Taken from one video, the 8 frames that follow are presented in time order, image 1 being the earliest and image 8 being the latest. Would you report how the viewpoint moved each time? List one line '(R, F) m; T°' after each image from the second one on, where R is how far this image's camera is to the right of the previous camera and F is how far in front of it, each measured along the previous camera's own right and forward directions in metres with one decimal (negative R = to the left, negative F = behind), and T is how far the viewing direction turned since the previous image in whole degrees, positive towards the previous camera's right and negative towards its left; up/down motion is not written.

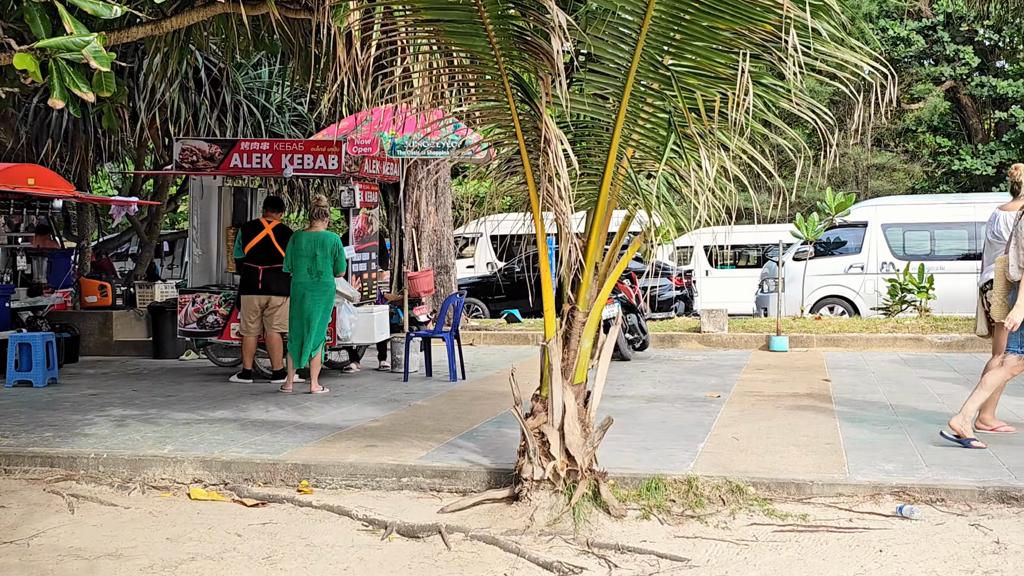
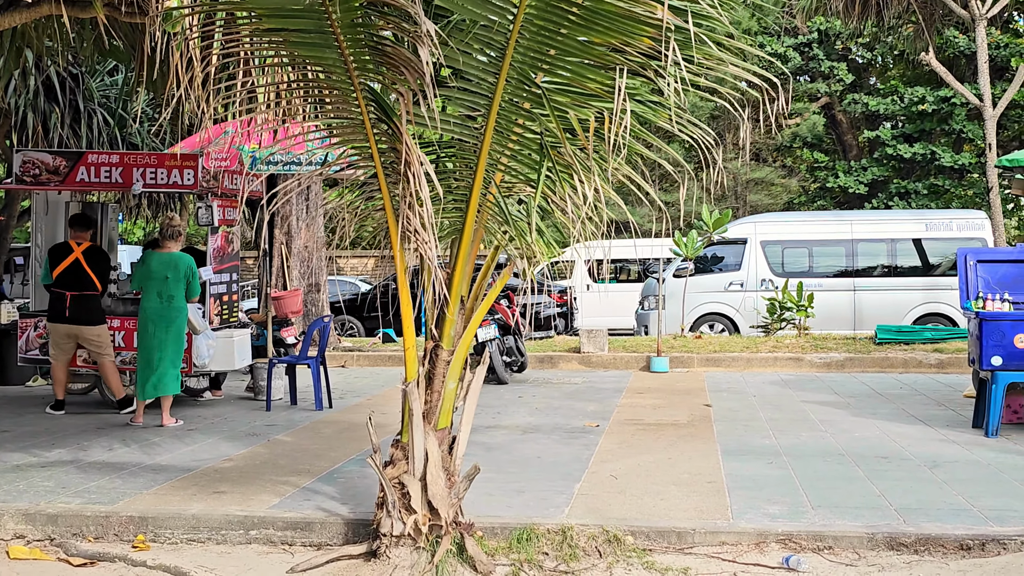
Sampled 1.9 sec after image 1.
(+0.1, +0.5) m; +5°
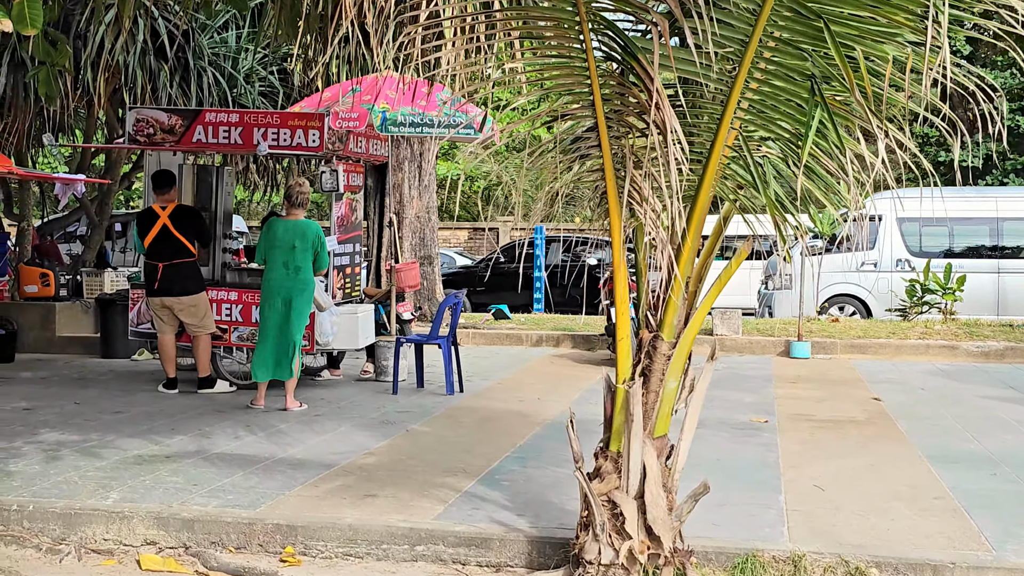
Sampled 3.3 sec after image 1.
(-0.6, +0.9) m; -3°
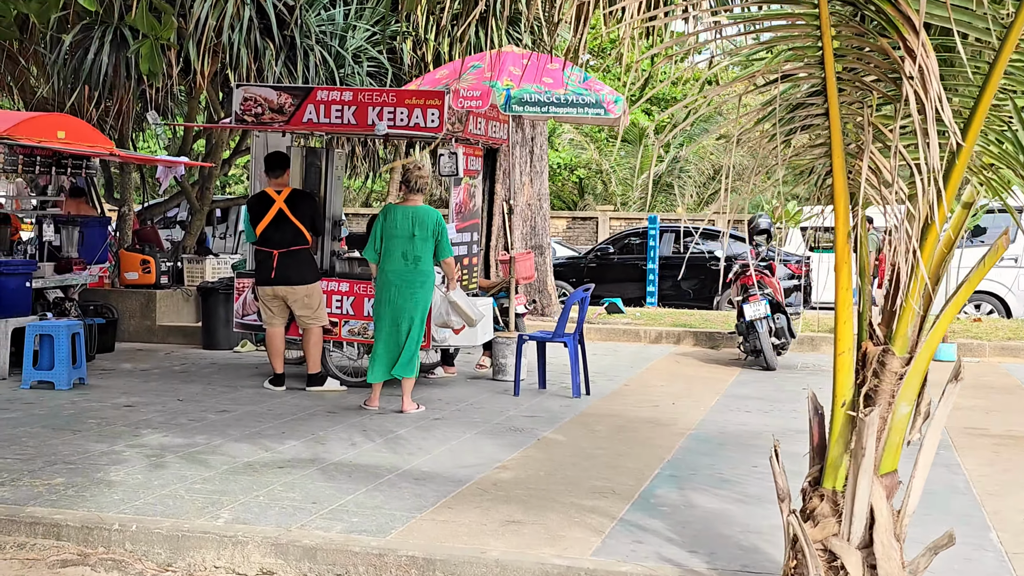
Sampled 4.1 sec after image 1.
(-0.3, +0.7) m; -4°
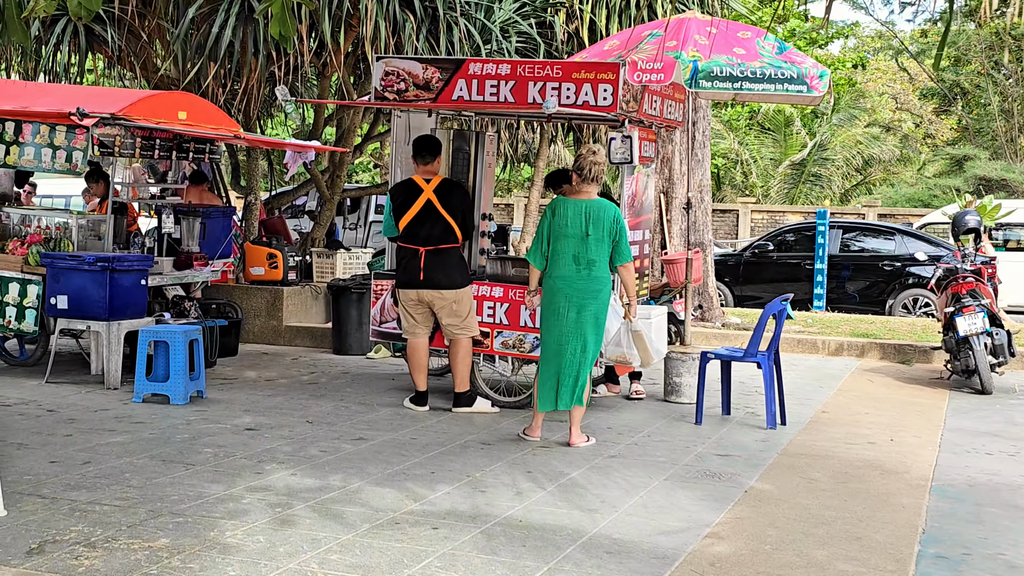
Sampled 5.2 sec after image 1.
(-0.4, +1.3) m; -6°
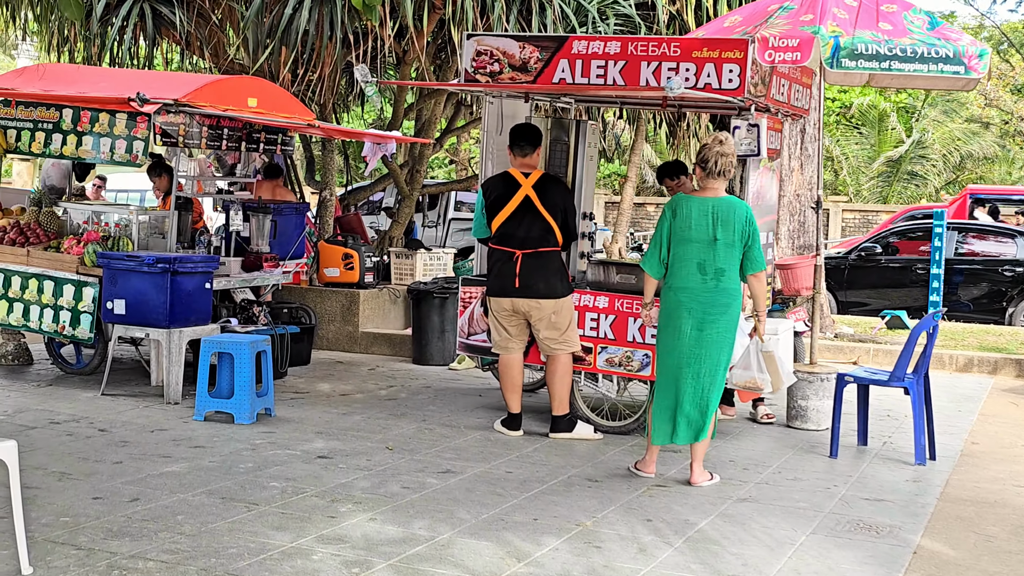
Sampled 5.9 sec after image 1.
(-0.2, +0.9) m; -3°
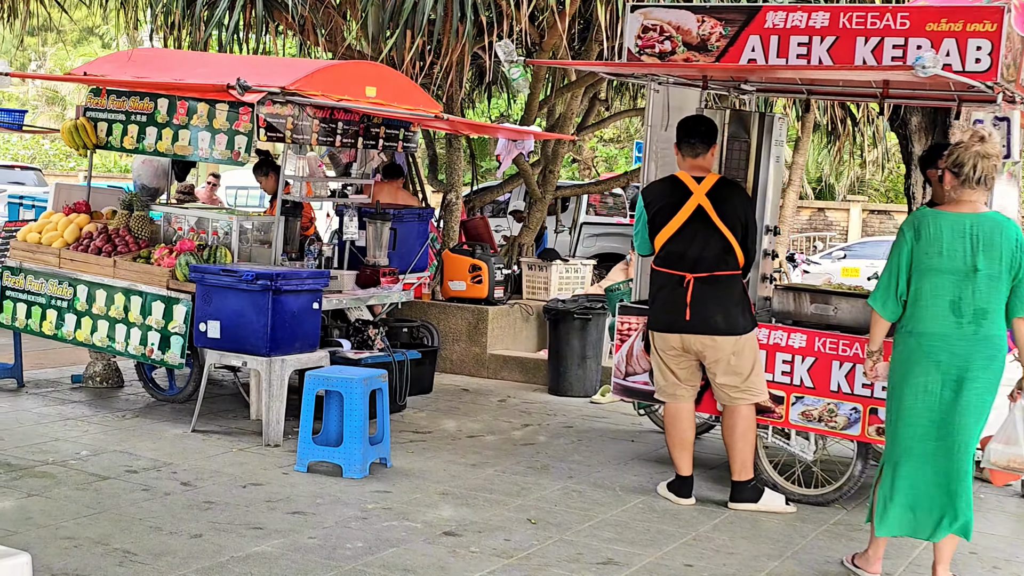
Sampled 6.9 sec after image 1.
(-0.2, +1.2) m; -5°
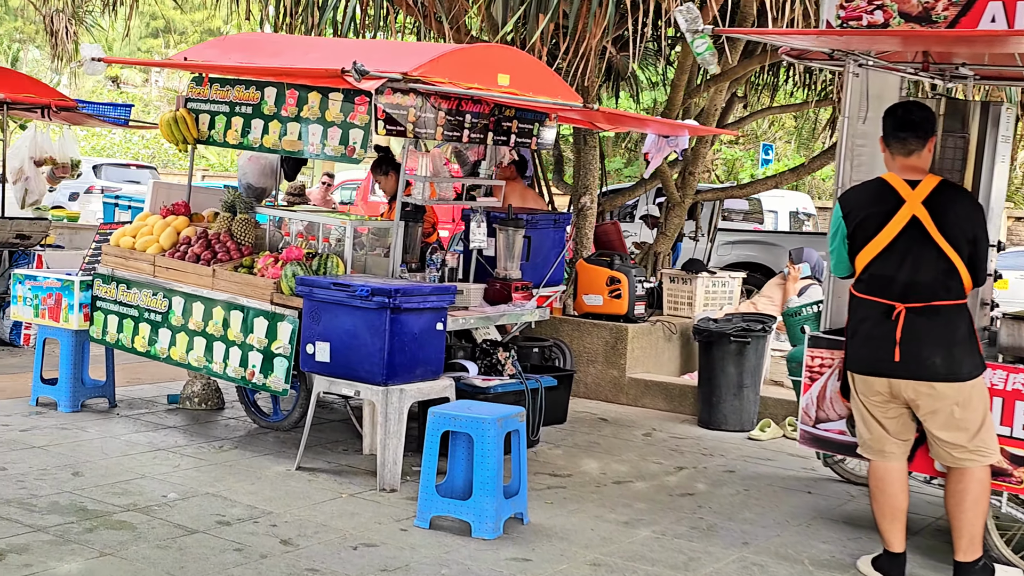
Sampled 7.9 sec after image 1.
(-0.2, +0.9) m; -5°
